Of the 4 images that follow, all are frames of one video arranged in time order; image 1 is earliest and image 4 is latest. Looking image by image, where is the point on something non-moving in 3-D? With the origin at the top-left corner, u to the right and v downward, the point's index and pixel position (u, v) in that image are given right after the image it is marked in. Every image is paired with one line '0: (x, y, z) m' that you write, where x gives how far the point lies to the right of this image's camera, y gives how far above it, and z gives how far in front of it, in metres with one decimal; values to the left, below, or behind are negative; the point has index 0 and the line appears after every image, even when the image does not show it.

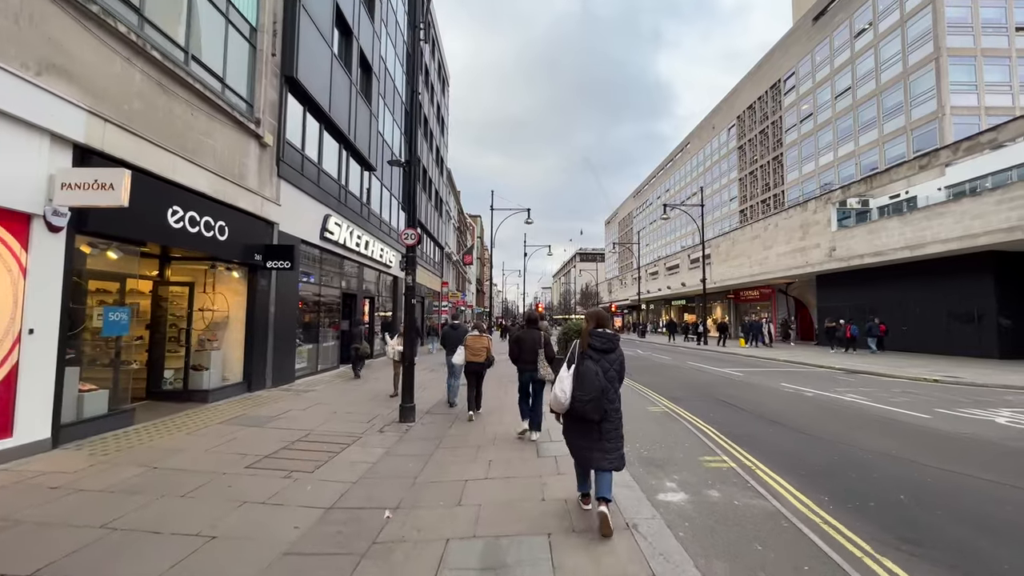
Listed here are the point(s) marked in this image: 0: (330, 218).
0: (-5.9, +2.3, +14.4) m
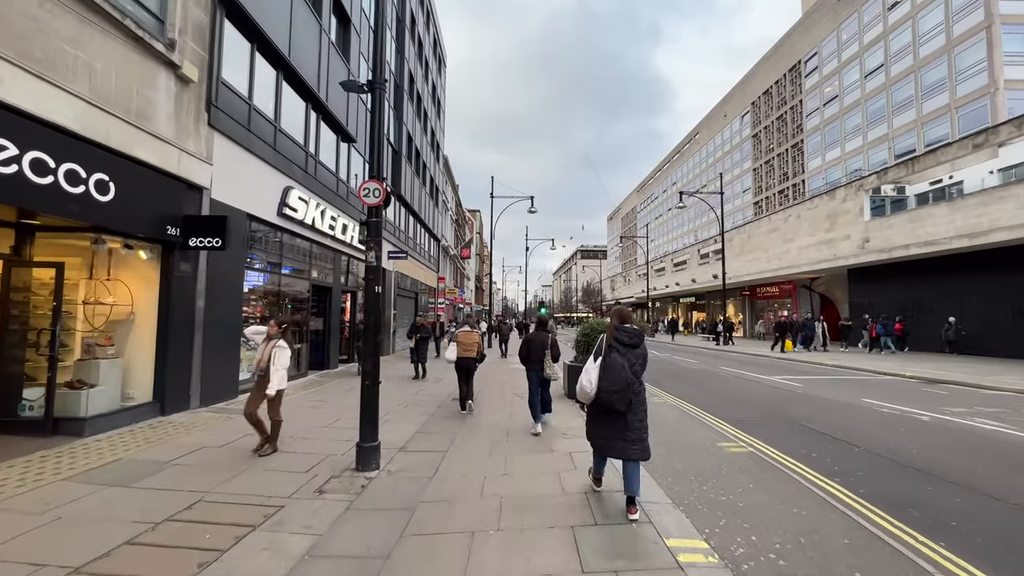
0: (-5.8, +2.5, +11.6) m
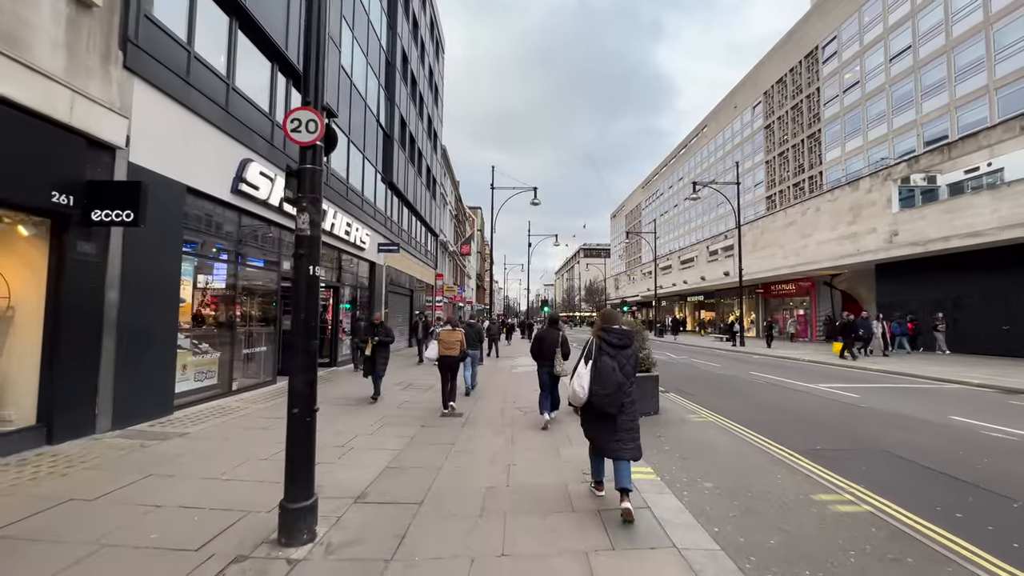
0: (-5.7, +2.7, +9.7) m
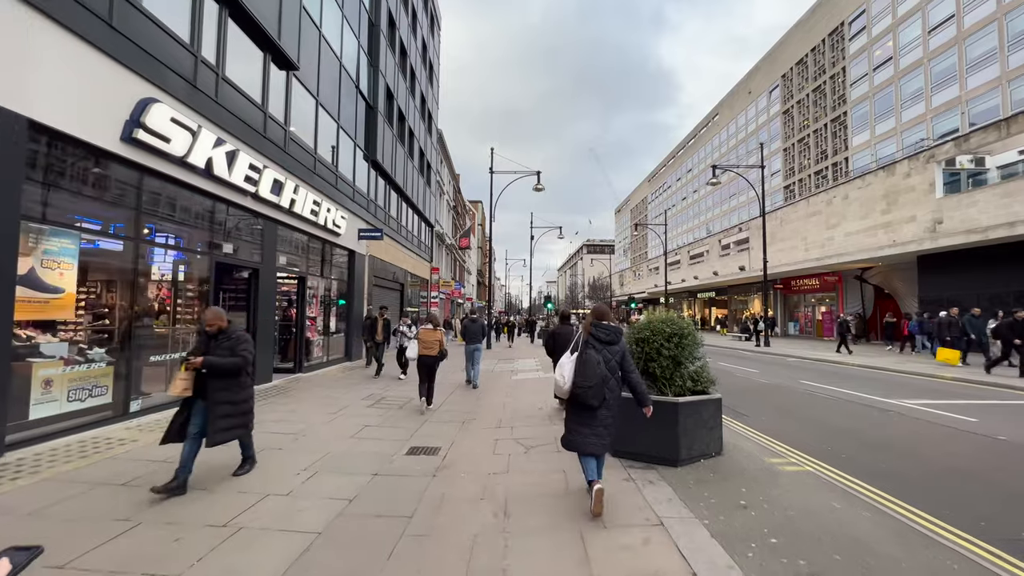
0: (-5.8, +2.9, +7.2) m
